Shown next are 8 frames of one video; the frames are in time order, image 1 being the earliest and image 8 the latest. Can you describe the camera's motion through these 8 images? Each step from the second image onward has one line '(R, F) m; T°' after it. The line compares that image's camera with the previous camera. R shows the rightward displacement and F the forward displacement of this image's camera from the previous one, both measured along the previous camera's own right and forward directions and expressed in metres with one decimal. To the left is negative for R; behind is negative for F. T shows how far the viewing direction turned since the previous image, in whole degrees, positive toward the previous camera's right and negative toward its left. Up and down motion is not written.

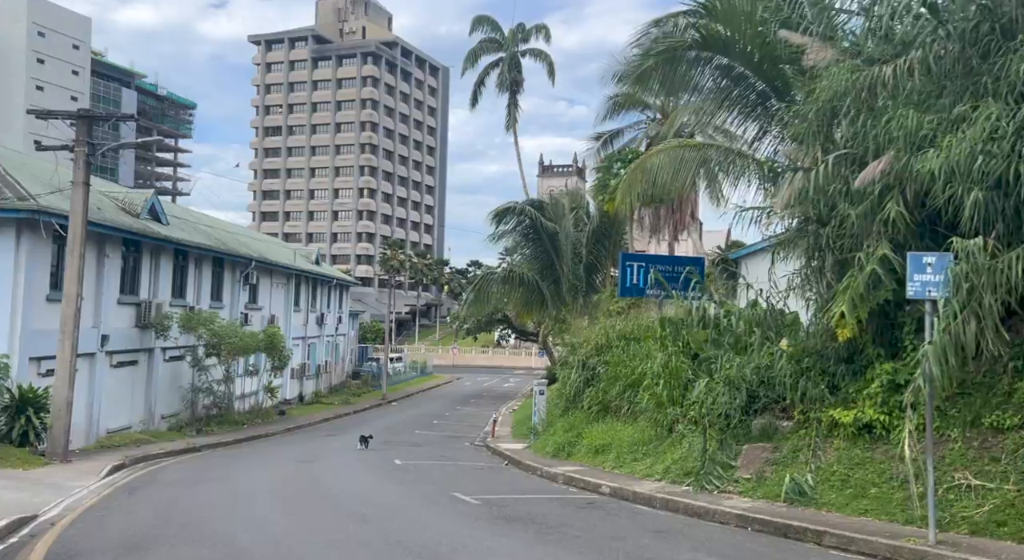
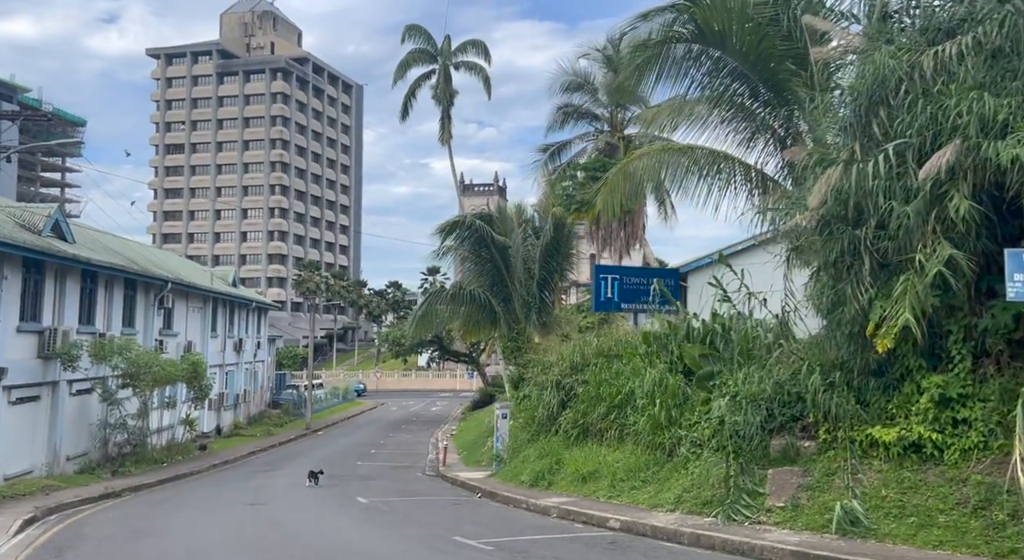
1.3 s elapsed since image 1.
(-1.0, +1.4) m; +5°
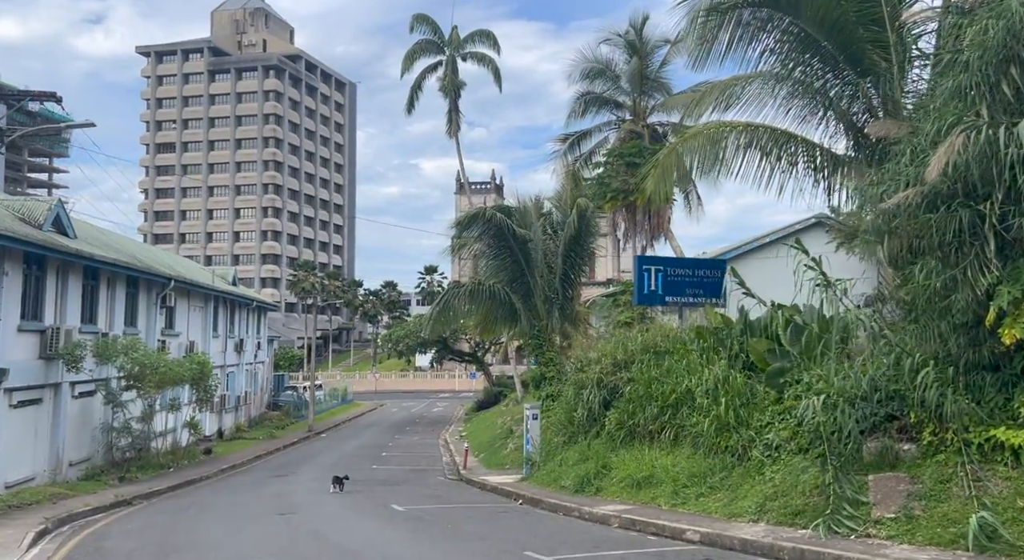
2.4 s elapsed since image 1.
(-0.9, +1.2) m; +1°
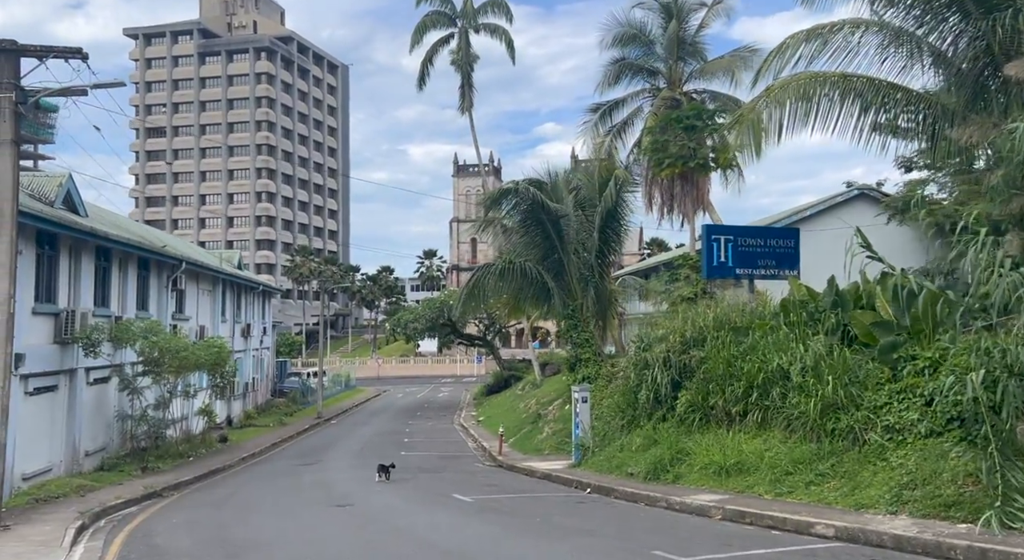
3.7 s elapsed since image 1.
(-1.2, +1.3) m; +1°
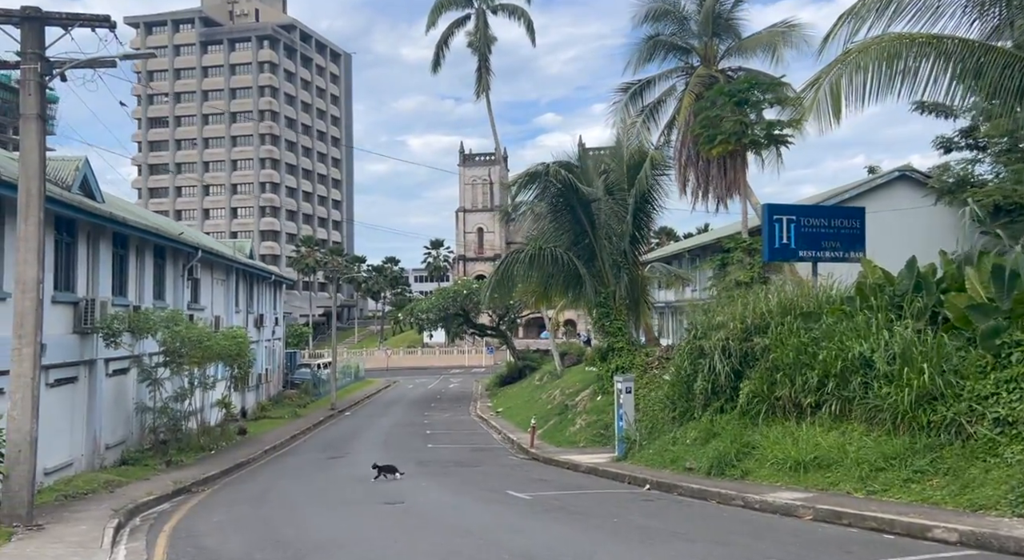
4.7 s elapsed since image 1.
(-0.8, +0.9) m; 0°
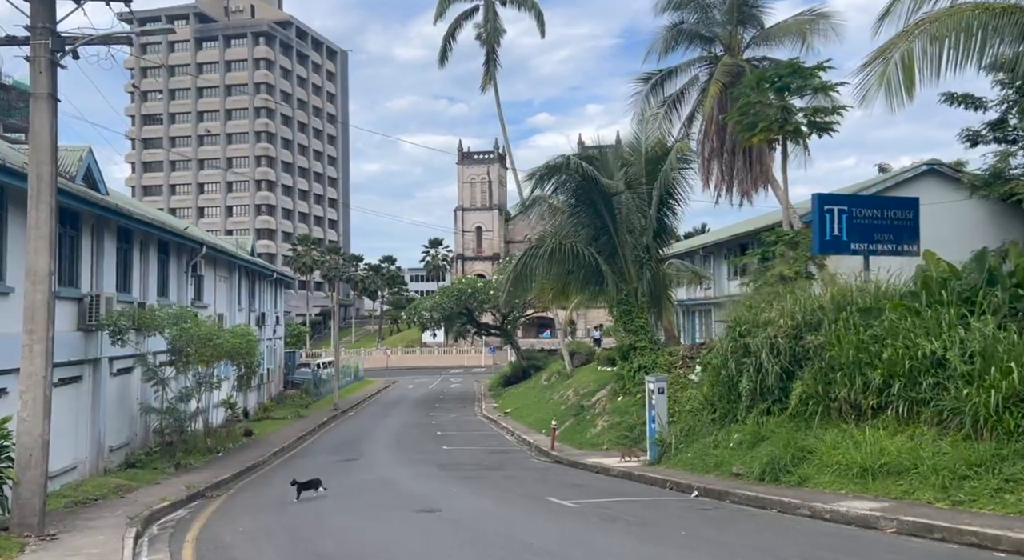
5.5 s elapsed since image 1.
(-0.7, +0.9) m; 0°
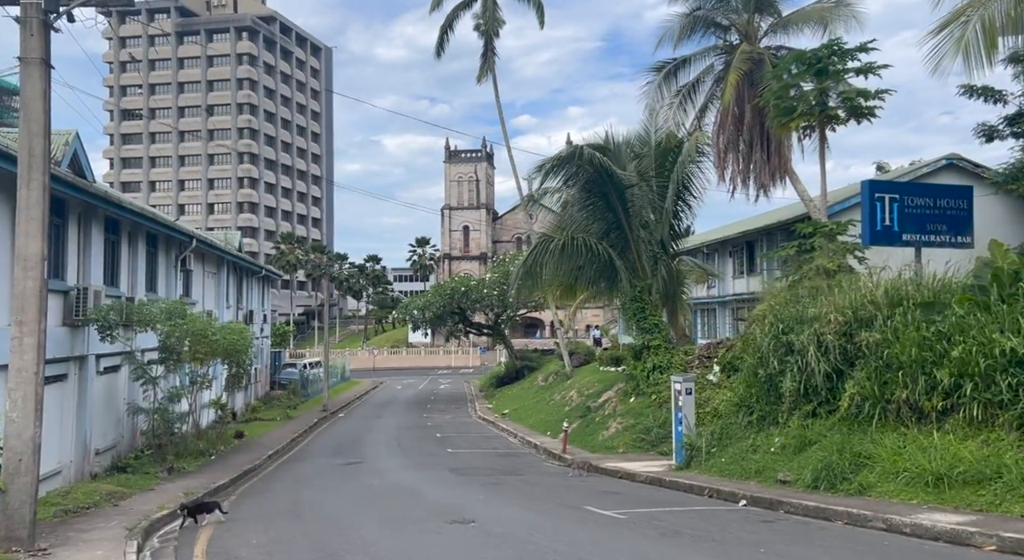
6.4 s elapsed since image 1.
(-0.7, +1.1) m; +1°
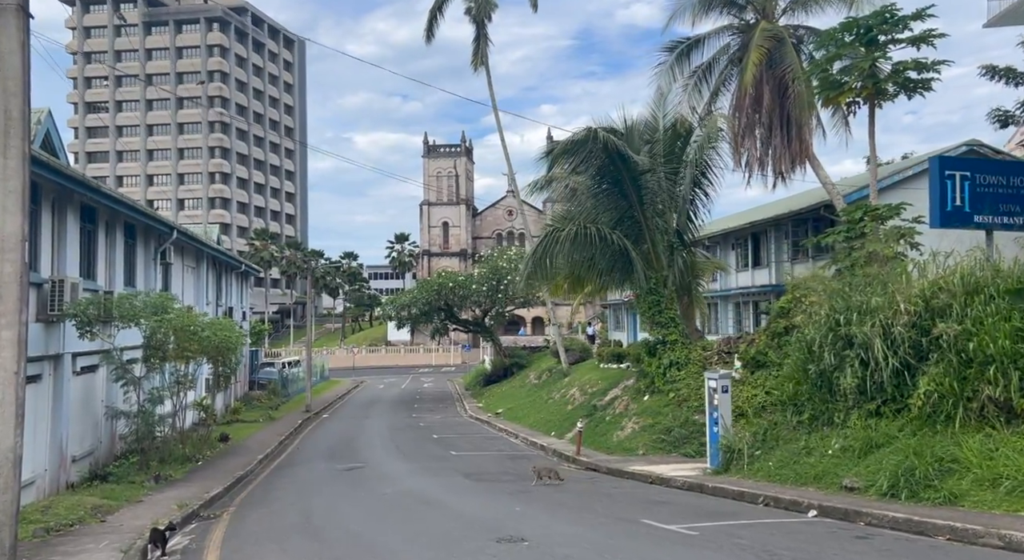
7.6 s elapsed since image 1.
(-0.8, +1.5) m; +2°
